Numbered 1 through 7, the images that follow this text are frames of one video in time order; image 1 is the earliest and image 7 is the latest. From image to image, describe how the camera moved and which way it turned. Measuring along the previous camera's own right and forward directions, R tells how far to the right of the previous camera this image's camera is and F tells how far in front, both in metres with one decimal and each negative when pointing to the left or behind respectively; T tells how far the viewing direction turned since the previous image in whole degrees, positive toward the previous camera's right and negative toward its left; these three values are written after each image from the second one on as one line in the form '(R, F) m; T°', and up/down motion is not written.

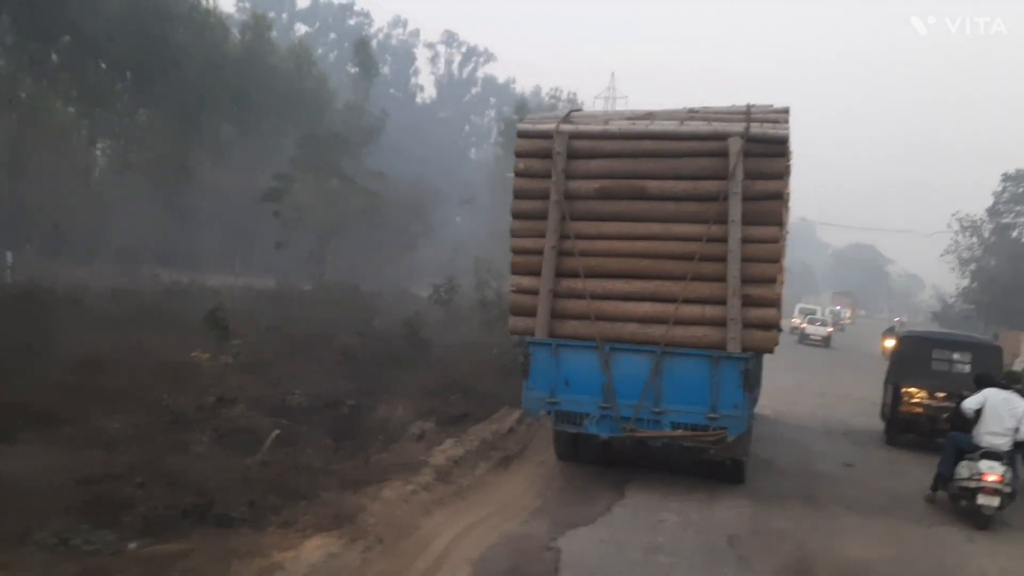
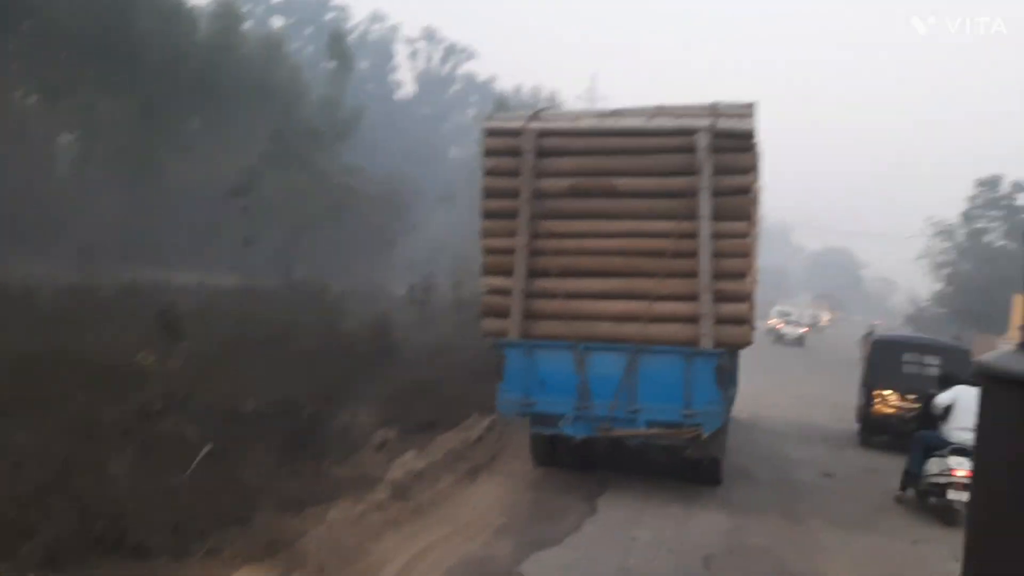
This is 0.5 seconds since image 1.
(+0.1, +0.5) m; +2°
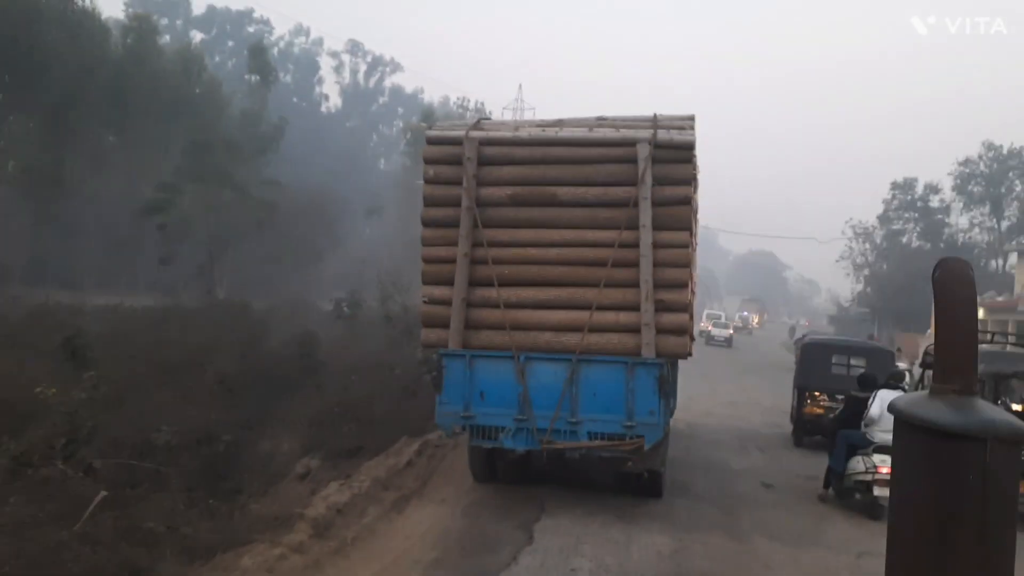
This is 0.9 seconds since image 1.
(+0.1, +0.4) m; +4°
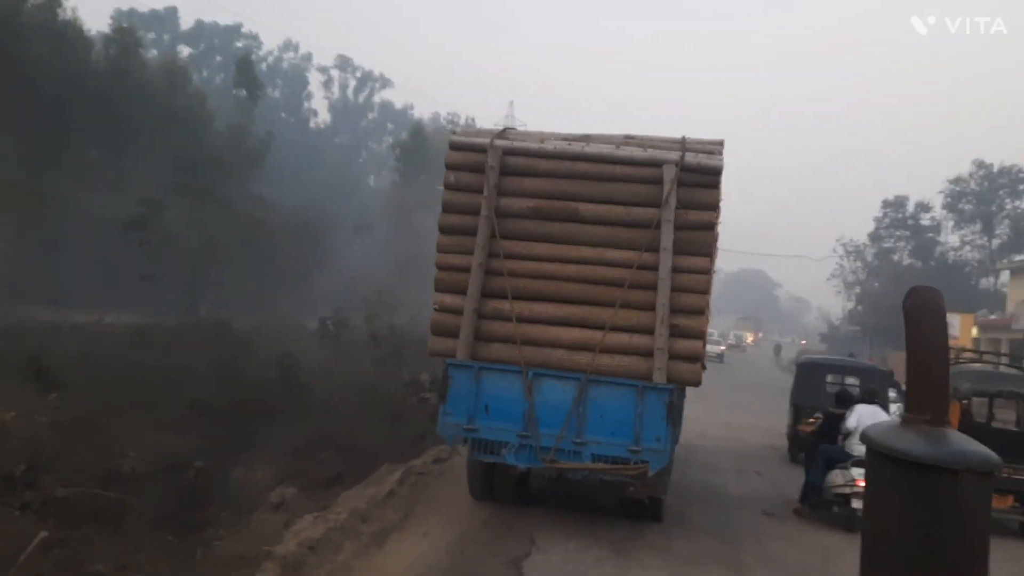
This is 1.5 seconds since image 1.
(0.0, +0.5) m; +1°
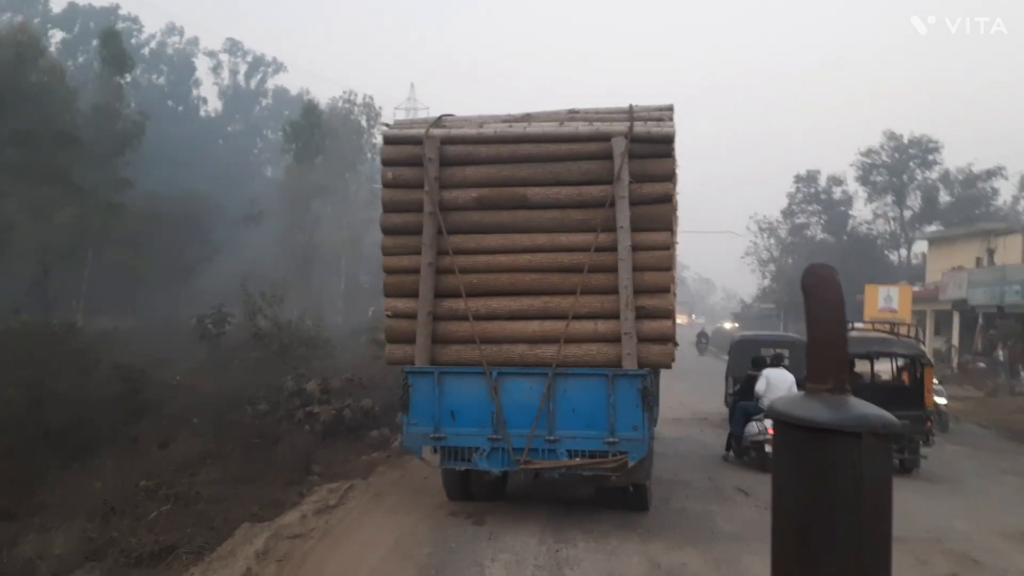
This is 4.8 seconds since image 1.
(0.0, +2.7) m; +6°
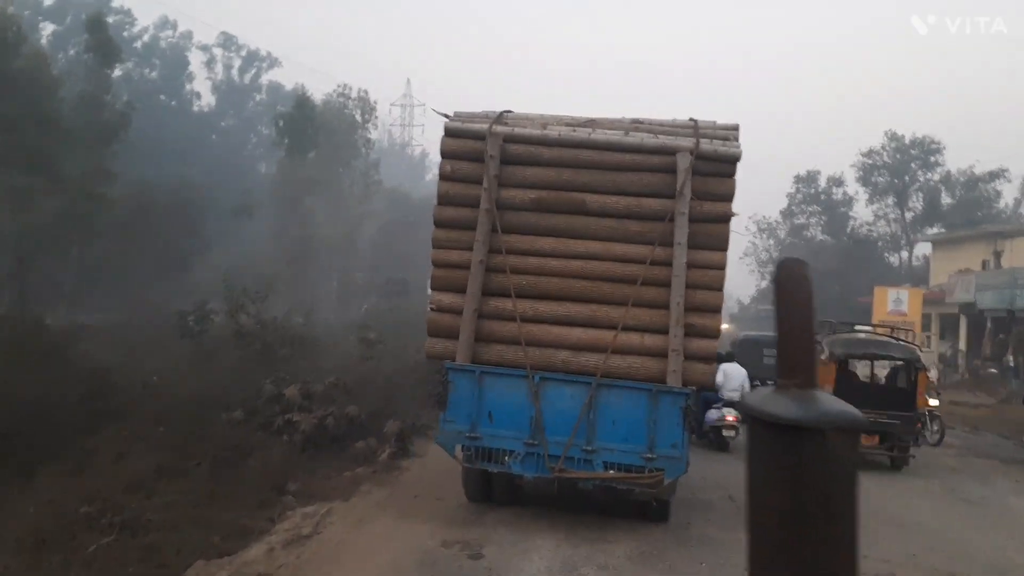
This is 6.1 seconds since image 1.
(-0.1, +0.9) m; 0°
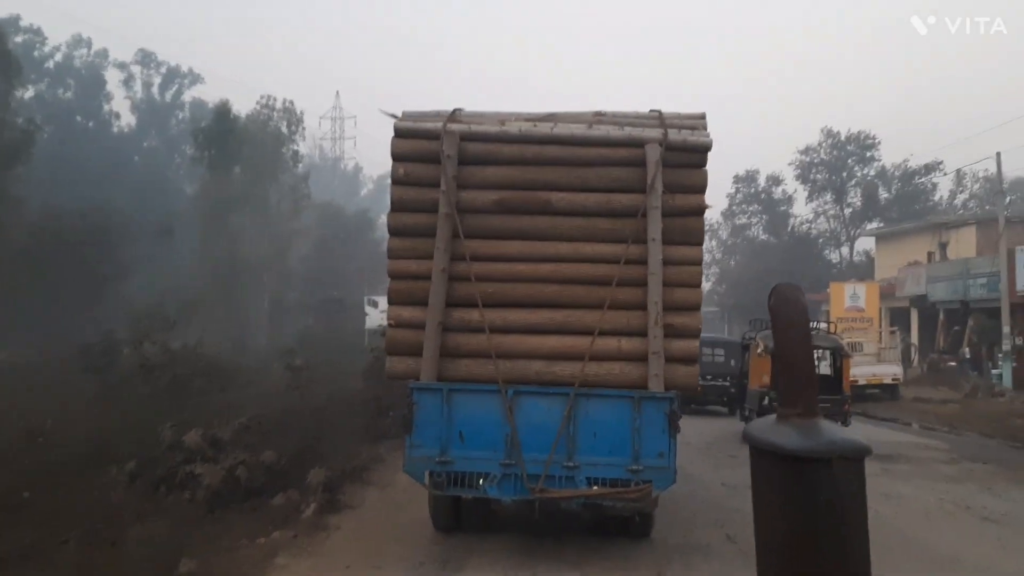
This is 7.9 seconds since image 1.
(0.0, +1.5) m; +4°
